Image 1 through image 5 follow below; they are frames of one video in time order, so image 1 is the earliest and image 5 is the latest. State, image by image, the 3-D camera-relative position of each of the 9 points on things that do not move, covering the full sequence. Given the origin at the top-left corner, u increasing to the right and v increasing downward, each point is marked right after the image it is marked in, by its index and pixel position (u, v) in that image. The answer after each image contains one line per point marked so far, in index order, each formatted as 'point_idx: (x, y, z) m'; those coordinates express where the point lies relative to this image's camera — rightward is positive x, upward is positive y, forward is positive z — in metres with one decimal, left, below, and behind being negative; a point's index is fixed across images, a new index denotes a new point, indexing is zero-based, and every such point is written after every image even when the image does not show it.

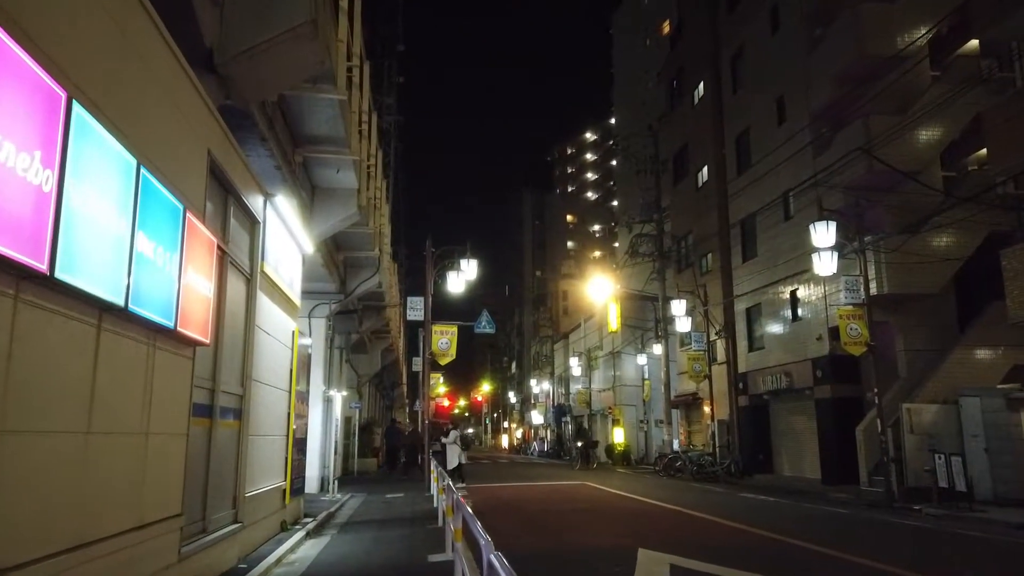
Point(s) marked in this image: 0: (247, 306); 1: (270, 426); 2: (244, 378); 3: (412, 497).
0: (-3.5, -0.2, +9.9) m
1: (-3.7, -2.1, +11.4) m
2: (-3.5, -1.2, +9.8) m
3: (-2.7, -5.7, +20.0) m
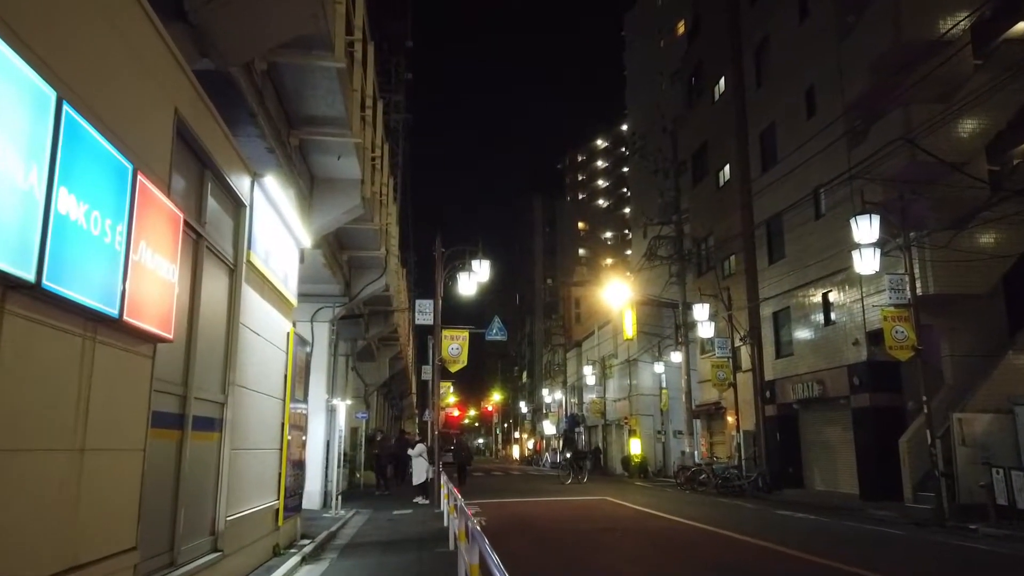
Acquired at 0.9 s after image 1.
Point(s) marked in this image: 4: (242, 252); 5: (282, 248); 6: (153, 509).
0: (-3.3, -0.2, +8.6) m
1: (-3.4, -2.1, +10.1) m
2: (-3.3, -1.1, +8.5) m
3: (-2.3, -5.7, +18.6) m
4: (-3.2, +0.4, +8.9) m
5: (-3.4, +0.6, +11.1) m
6: (-3.1, -1.9, +6.4) m
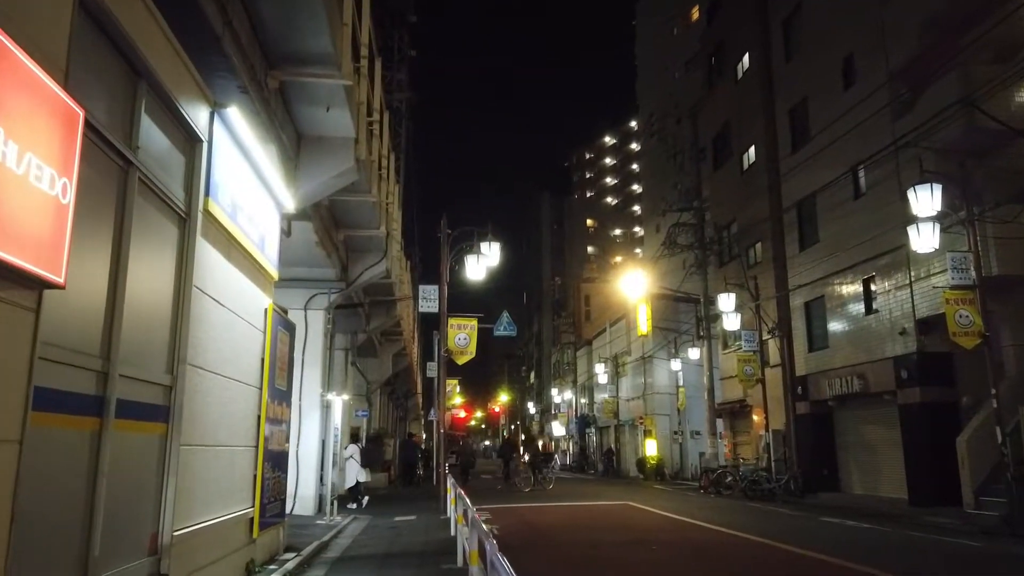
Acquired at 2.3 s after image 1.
0: (-3.1, +0.3, +6.8) m
1: (-3.2, -1.6, +8.3) m
2: (-3.1, -0.7, +6.7) m
3: (-2.0, -5.3, +16.8) m
4: (-3.0, +0.9, +7.1) m
5: (-3.2, +1.0, +9.3) m
6: (-2.9, -1.5, +4.6) m
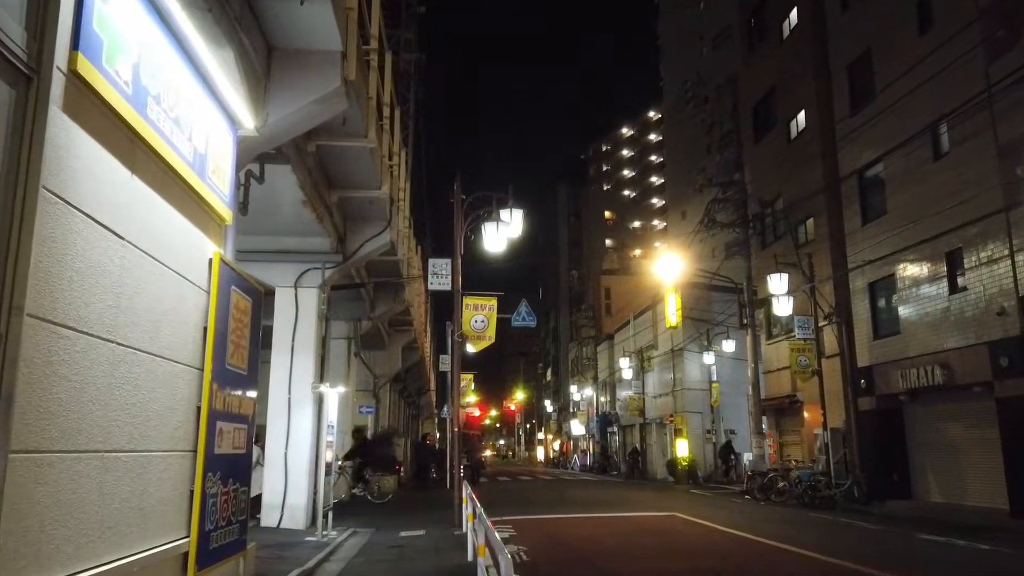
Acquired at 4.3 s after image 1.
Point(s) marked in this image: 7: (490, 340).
0: (-2.7, +0.8, +4.1) m
1: (-2.8, -1.1, +5.6) m
2: (-2.7, -0.1, +4.0) m
3: (-1.4, -4.8, +14.1) m
4: (-2.7, +1.4, +4.3) m
5: (-2.8, +1.6, +6.6) m
6: (-2.6, -0.9, +1.8) m
7: (-0.5, -1.2, +16.2) m
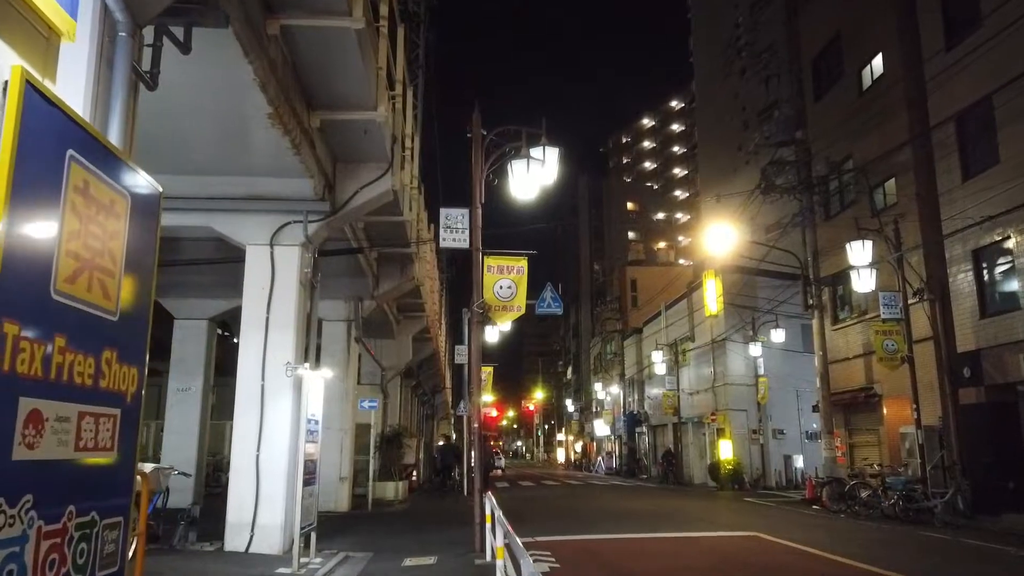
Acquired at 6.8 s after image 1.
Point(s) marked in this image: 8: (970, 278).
0: (-2.4, +1.6, +0.7) m
1: (-2.5, -0.4, +2.2) m
2: (-2.4, +0.6, +0.6) m
3: (-0.9, -4.0, +10.7) m
4: (-2.3, +2.1, +1.0) m
5: (-2.5, +2.3, +3.3) m
6: (-2.3, -0.2, -1.5) m
7: (+0.1, -0.4, +12.8) m
8: (+10.9, +0.3, +17.7) m
